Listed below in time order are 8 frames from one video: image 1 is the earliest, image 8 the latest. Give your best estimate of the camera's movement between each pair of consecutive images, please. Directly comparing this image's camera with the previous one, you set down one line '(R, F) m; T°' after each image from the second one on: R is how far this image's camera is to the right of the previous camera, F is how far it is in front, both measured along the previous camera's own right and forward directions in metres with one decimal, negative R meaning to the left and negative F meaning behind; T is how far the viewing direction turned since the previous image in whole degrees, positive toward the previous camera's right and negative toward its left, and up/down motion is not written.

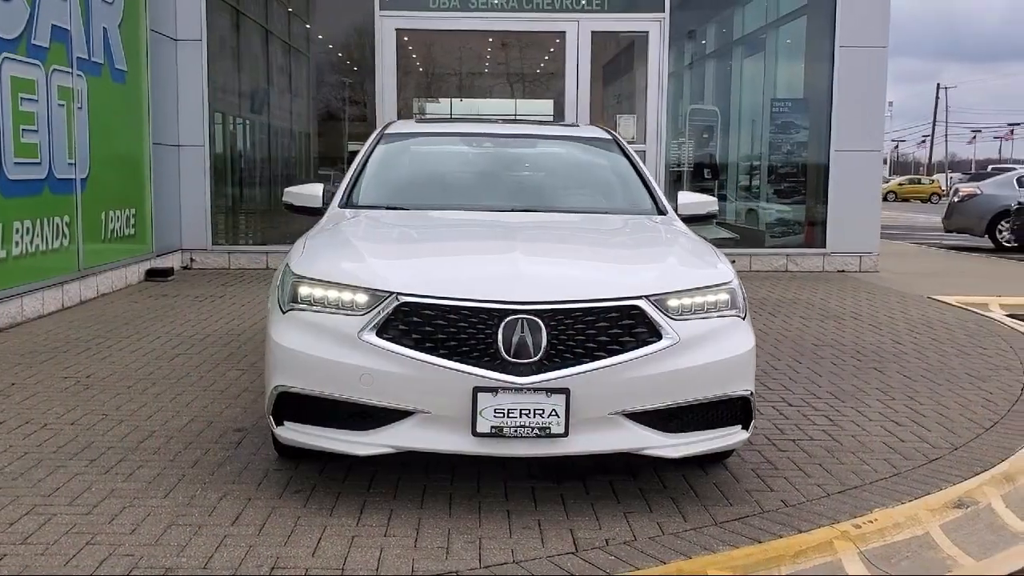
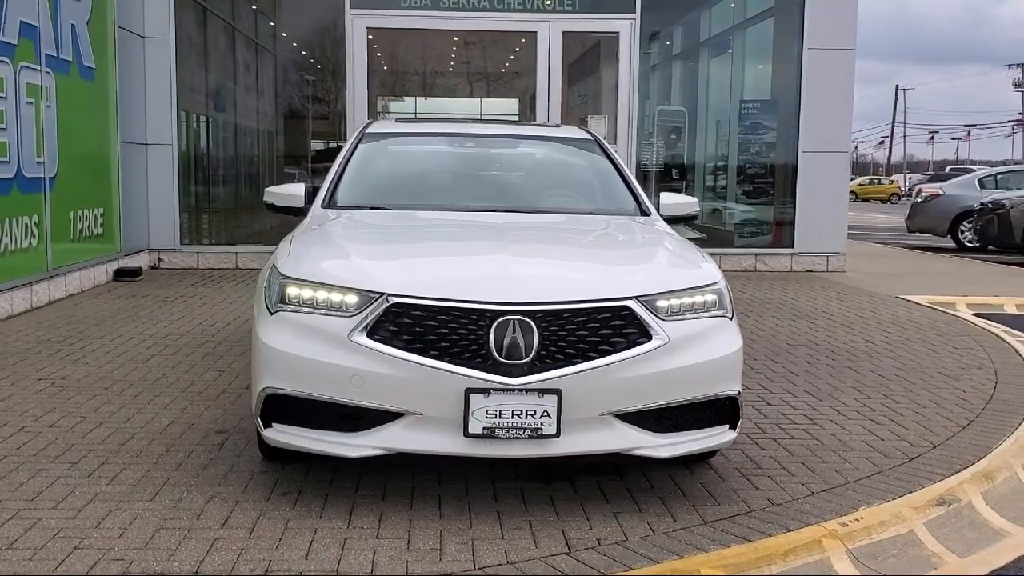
(-0.1, 0.0) m; +2°
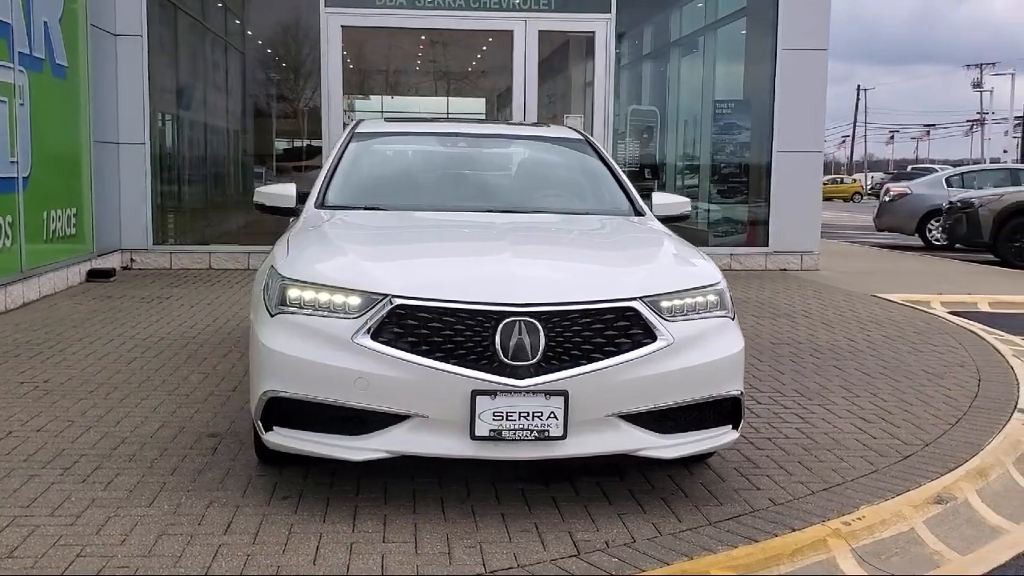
(-0.1, 0.0) m; +2°
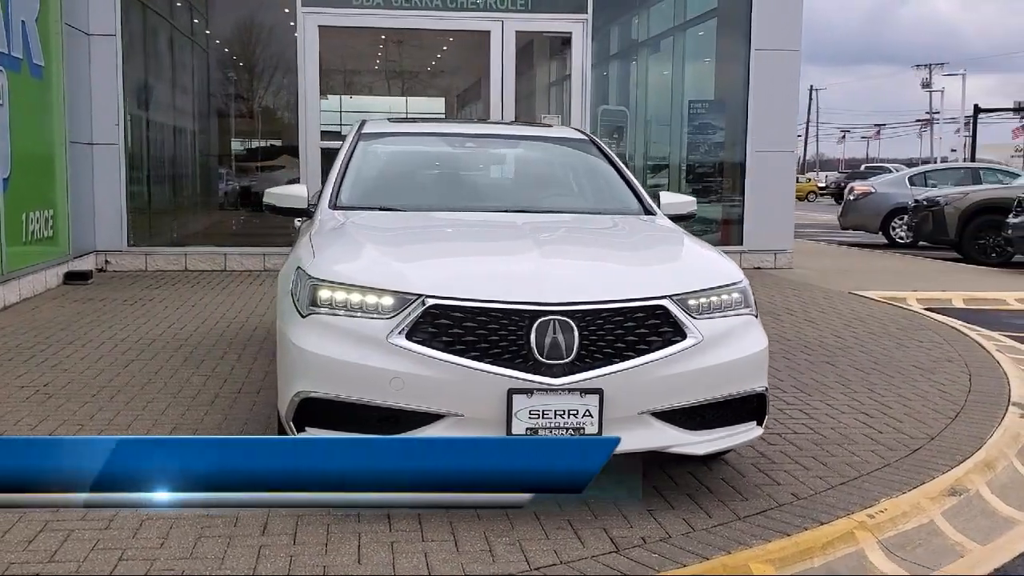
(-0.3, 0.0) m; +2°
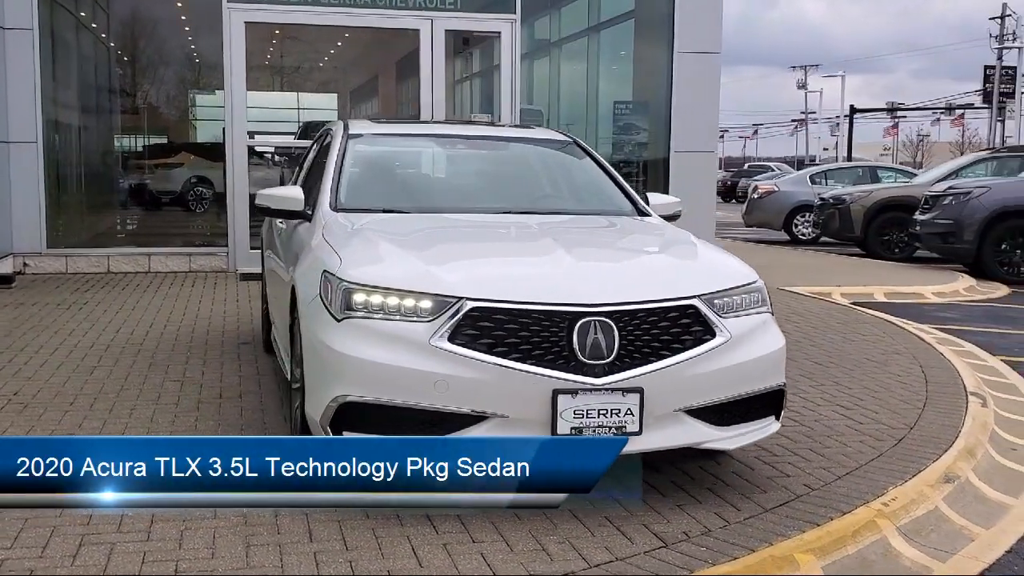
(-0.5, 0.0) m; +6°
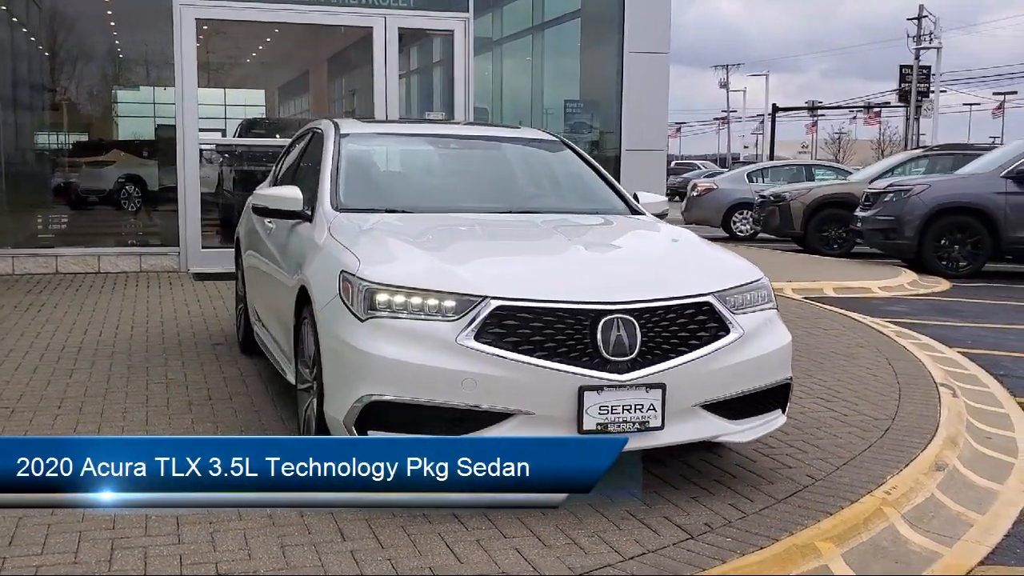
(-0.3, 0.0) m; +4°
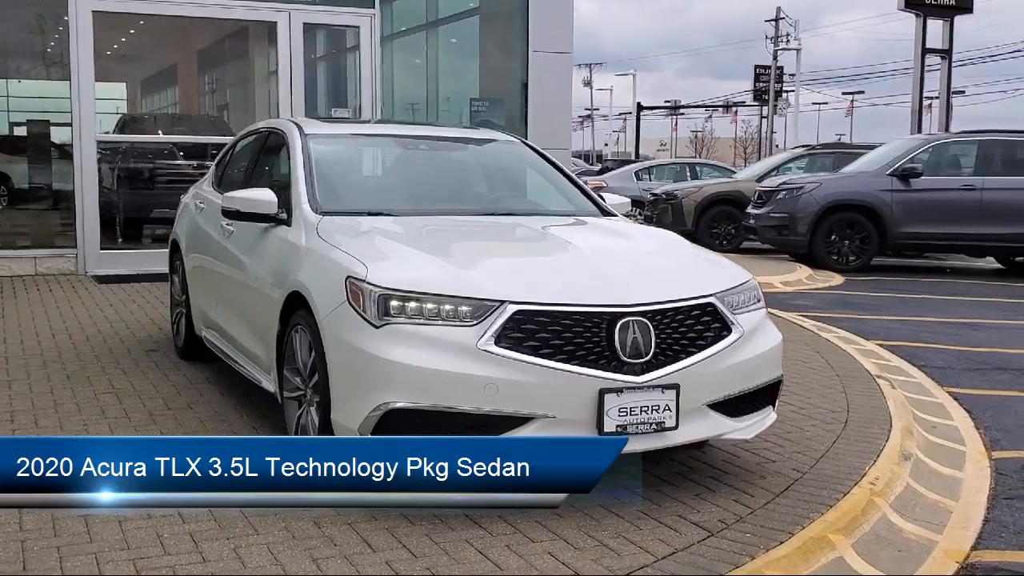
(-0.5, 0.0) m; +7°
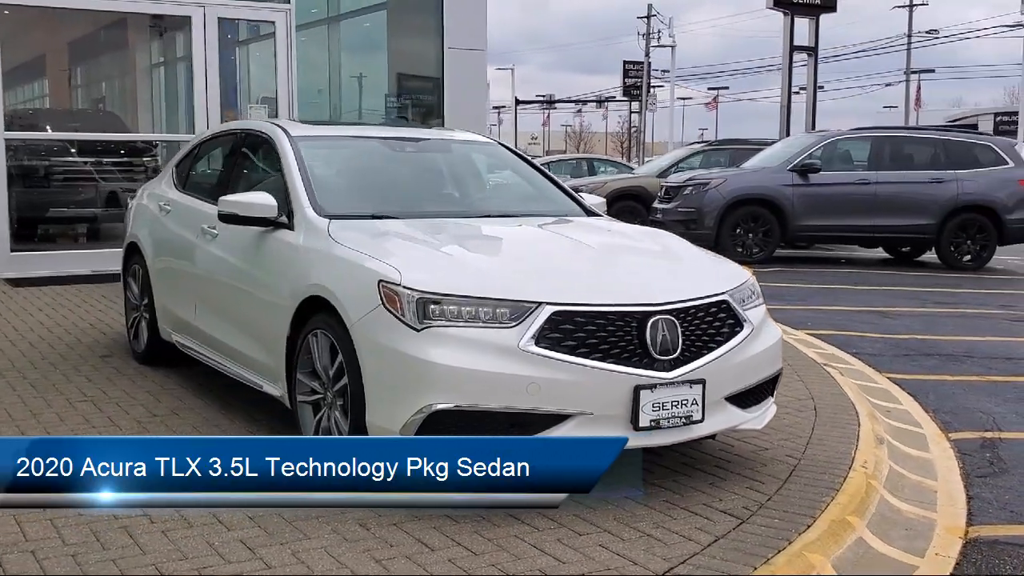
(-0.6, -0.1) m; +7°
